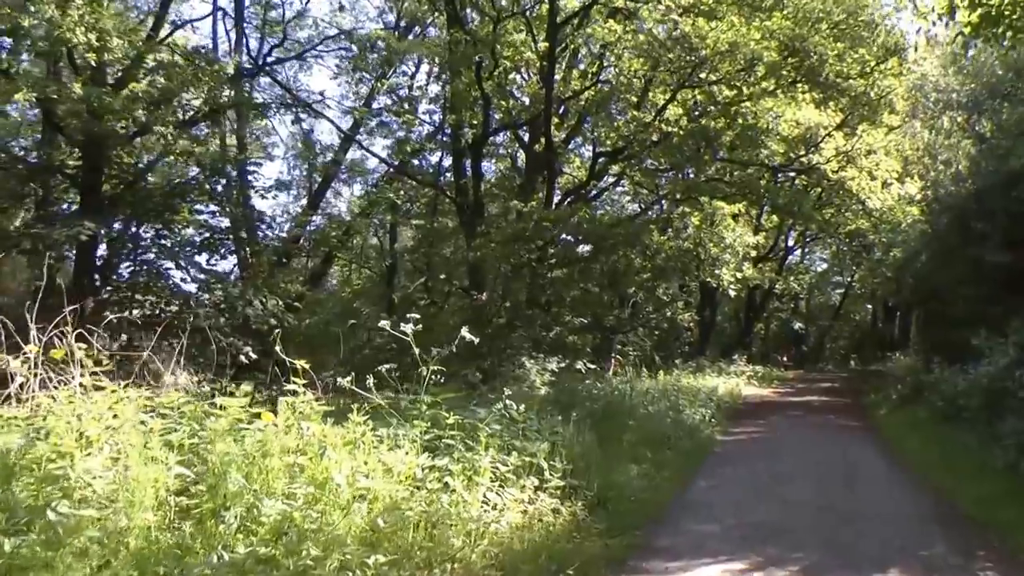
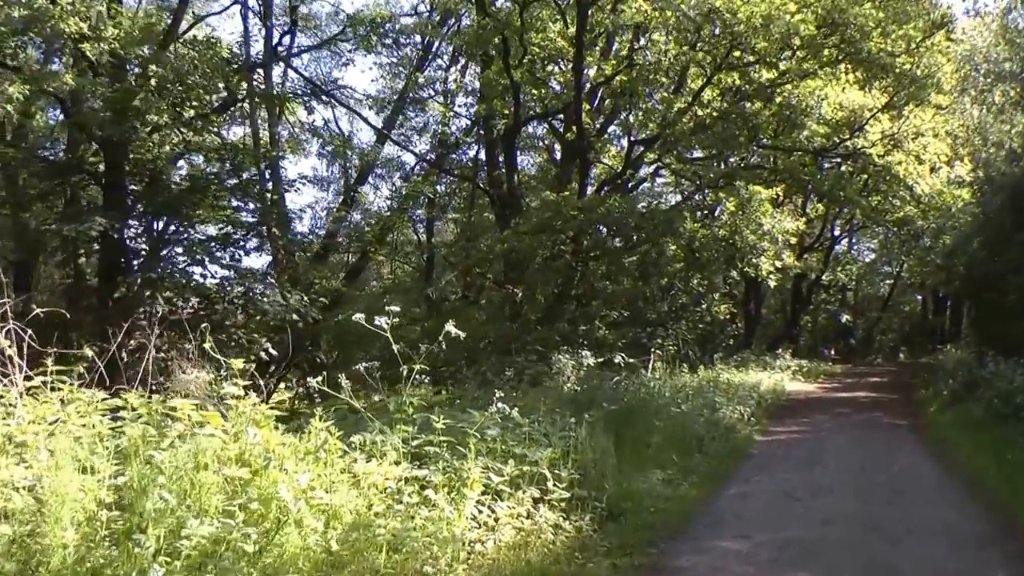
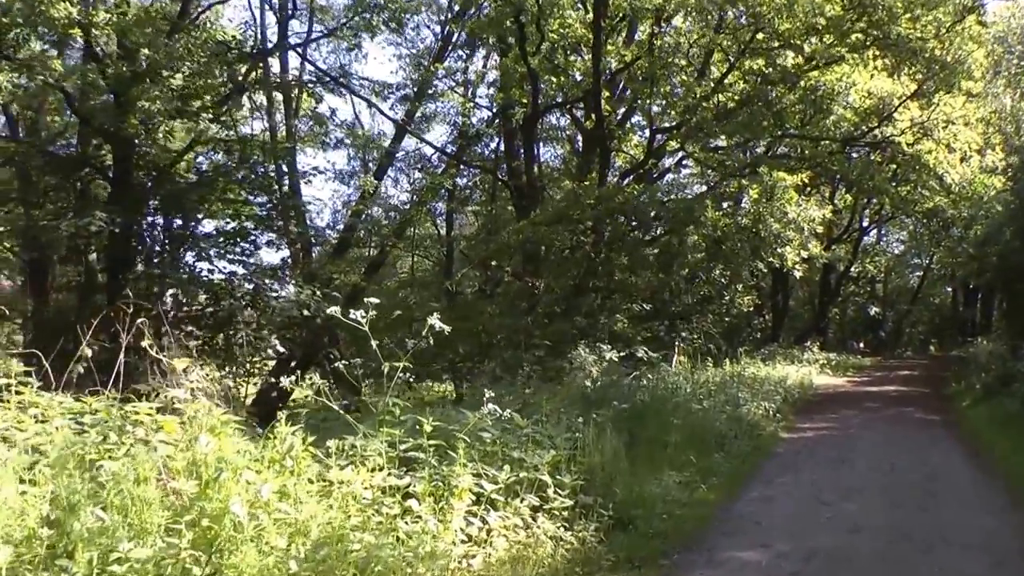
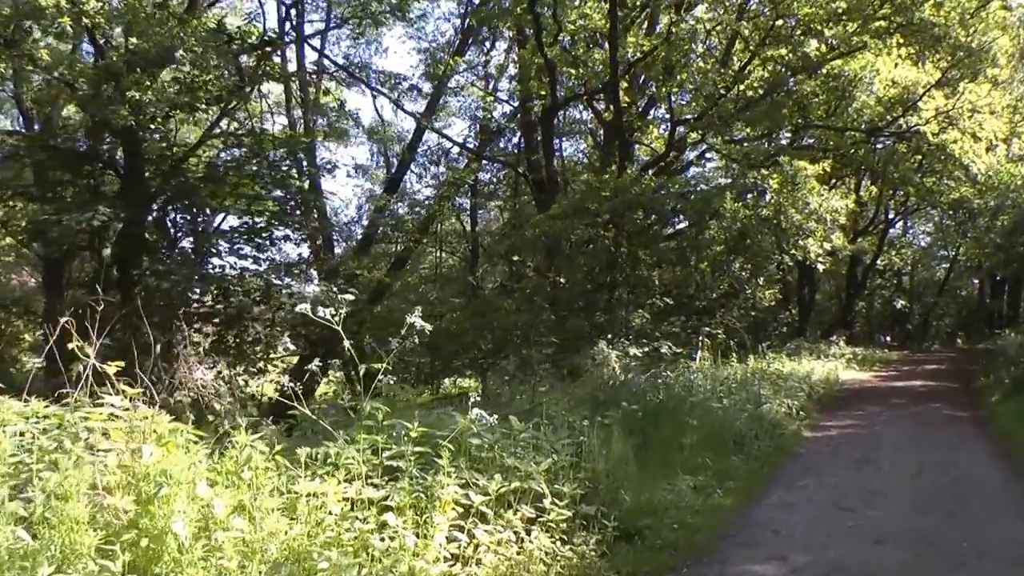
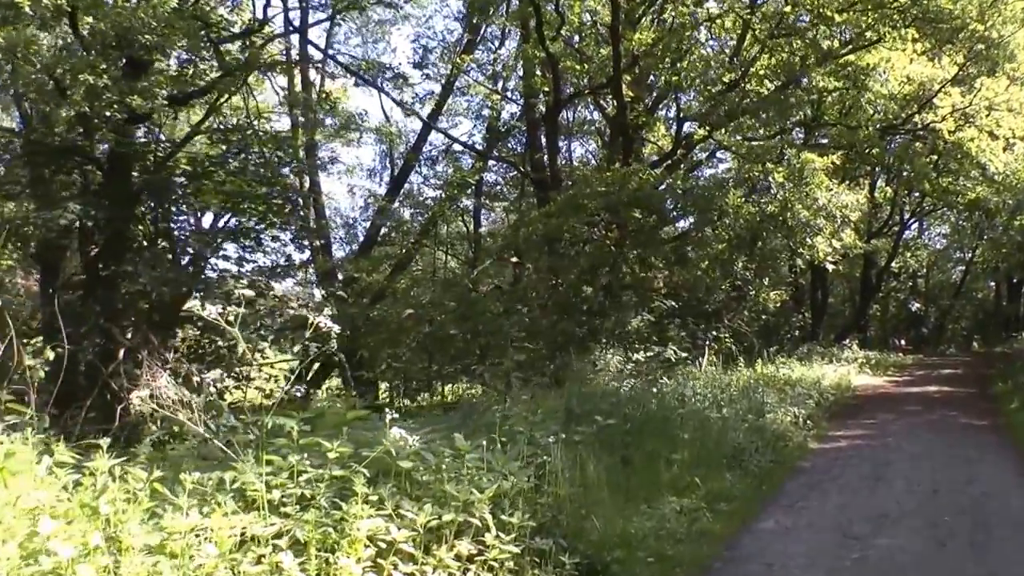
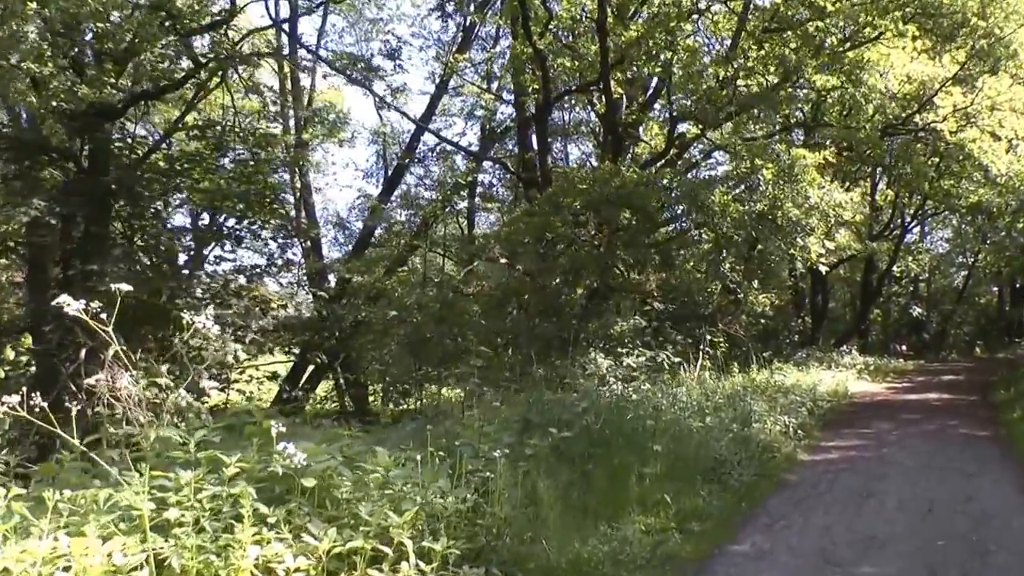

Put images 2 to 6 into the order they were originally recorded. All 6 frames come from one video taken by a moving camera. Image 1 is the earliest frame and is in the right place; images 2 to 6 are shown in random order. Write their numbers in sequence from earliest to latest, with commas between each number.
2, 3, 4, 5, 6
